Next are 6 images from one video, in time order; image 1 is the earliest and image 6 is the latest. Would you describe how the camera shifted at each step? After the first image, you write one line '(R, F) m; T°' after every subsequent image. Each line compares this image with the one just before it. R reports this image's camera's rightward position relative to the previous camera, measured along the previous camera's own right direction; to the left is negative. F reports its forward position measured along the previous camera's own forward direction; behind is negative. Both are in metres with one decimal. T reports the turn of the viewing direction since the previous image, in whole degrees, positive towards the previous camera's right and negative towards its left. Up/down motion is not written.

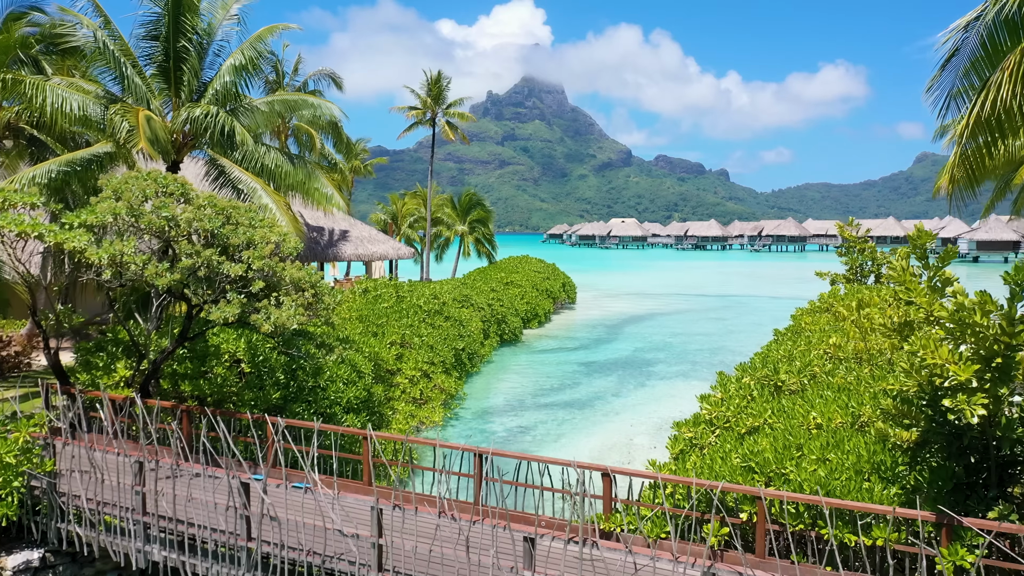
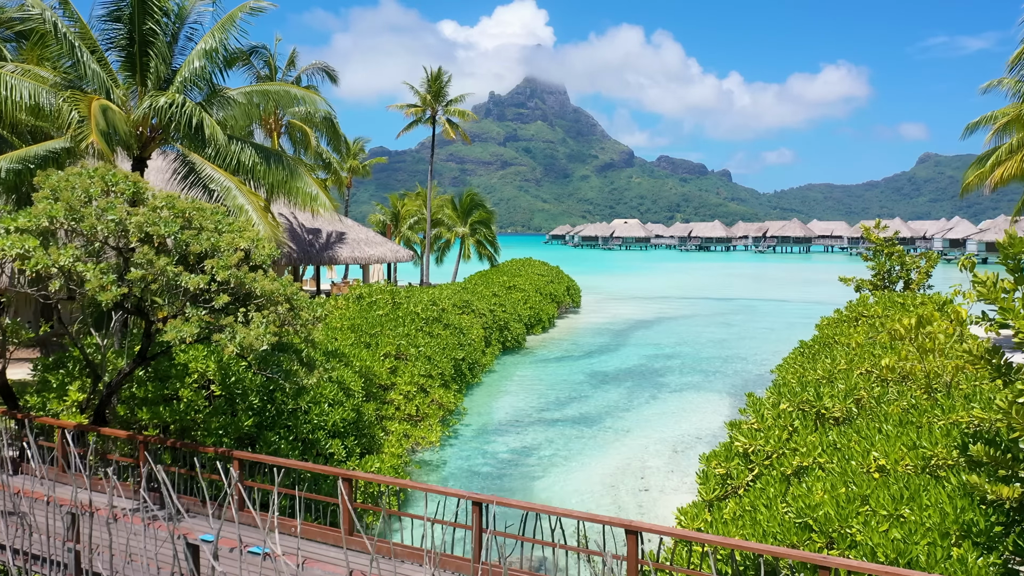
(0.0, +0.9) m; 0°
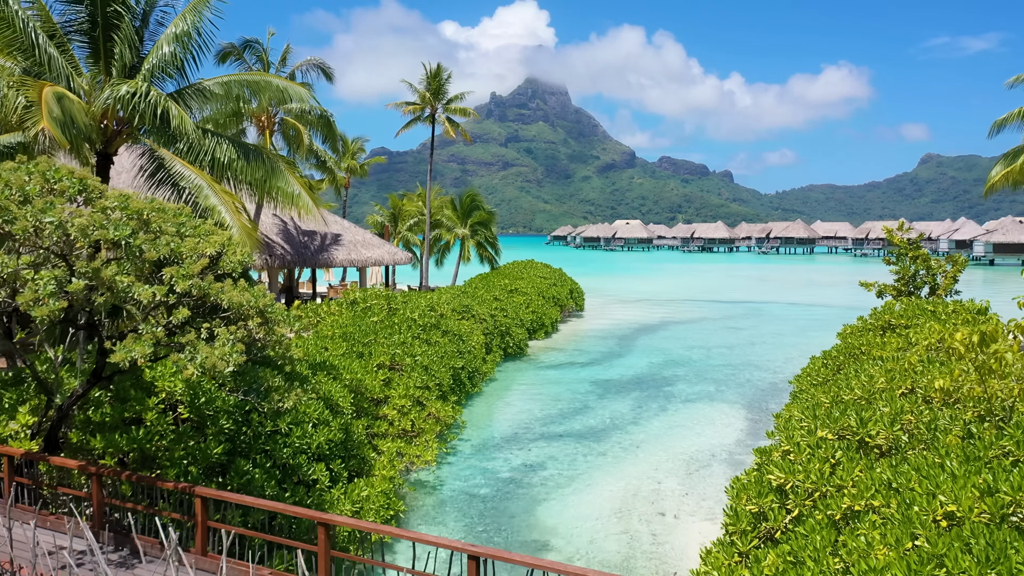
(0.0, +0.7) m; 0°
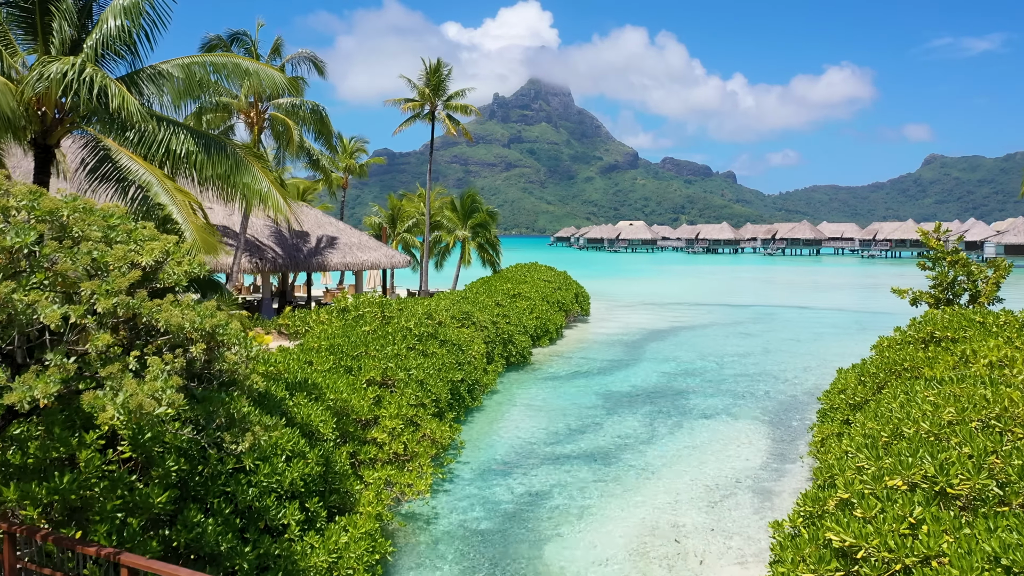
(0.0, +1.0) m; 0°
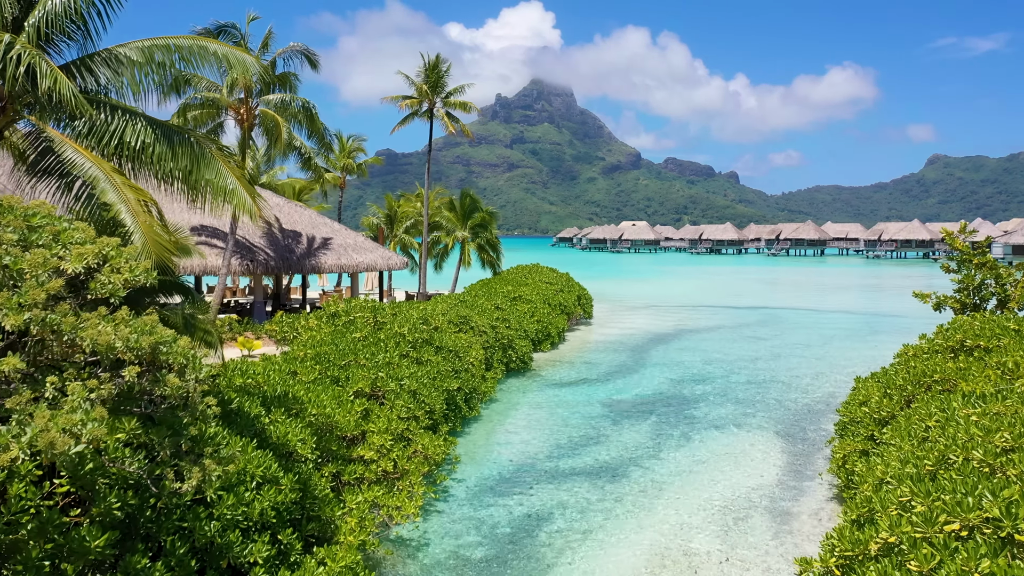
(+0.1, +0.7) m; 0°
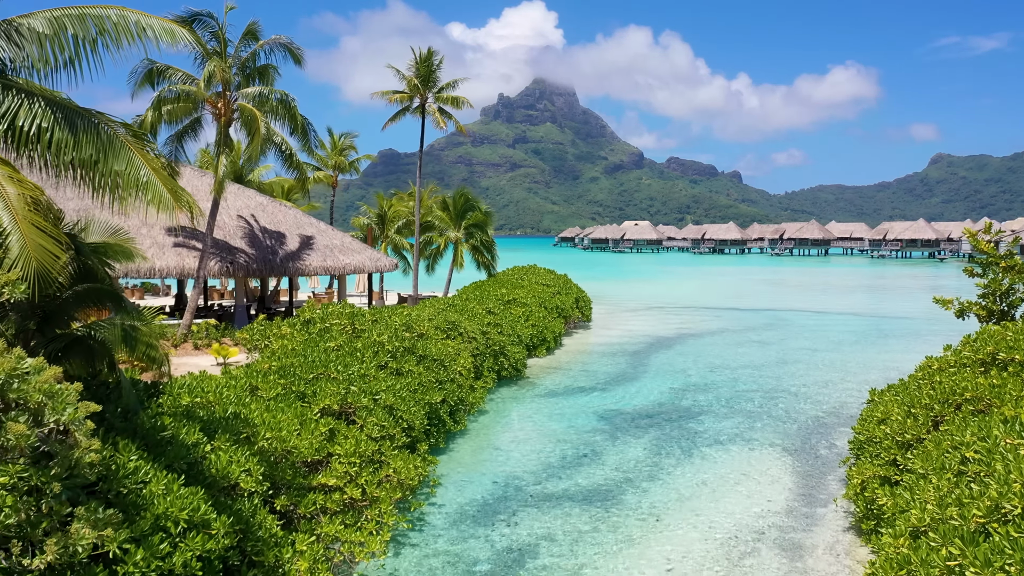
(+0.3, +0.9) m; 0°
